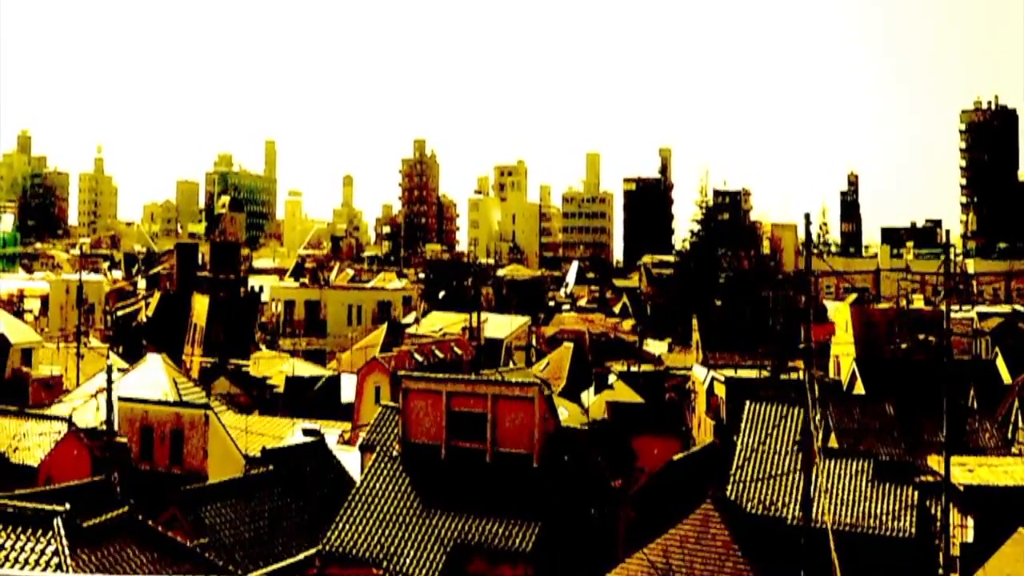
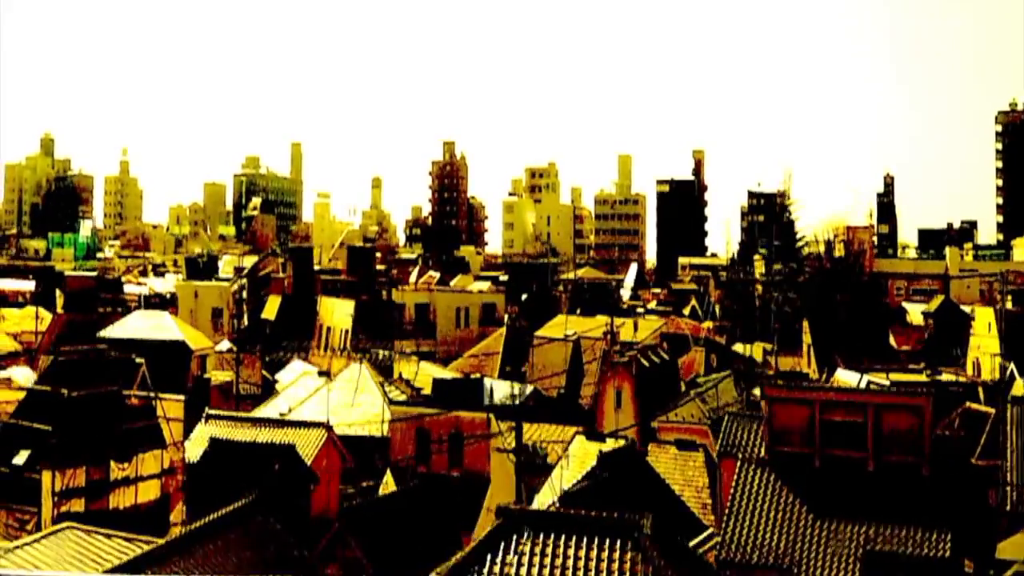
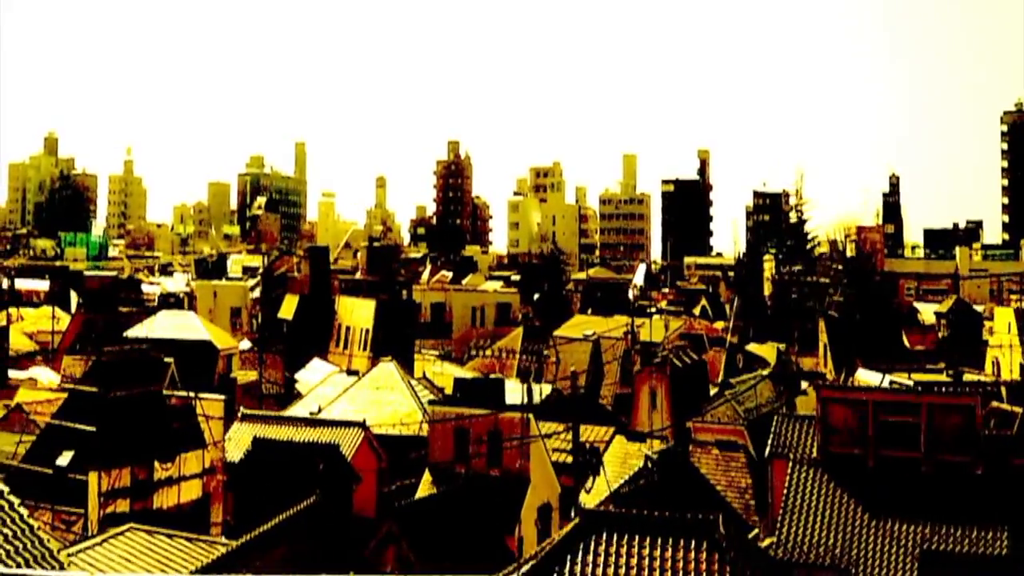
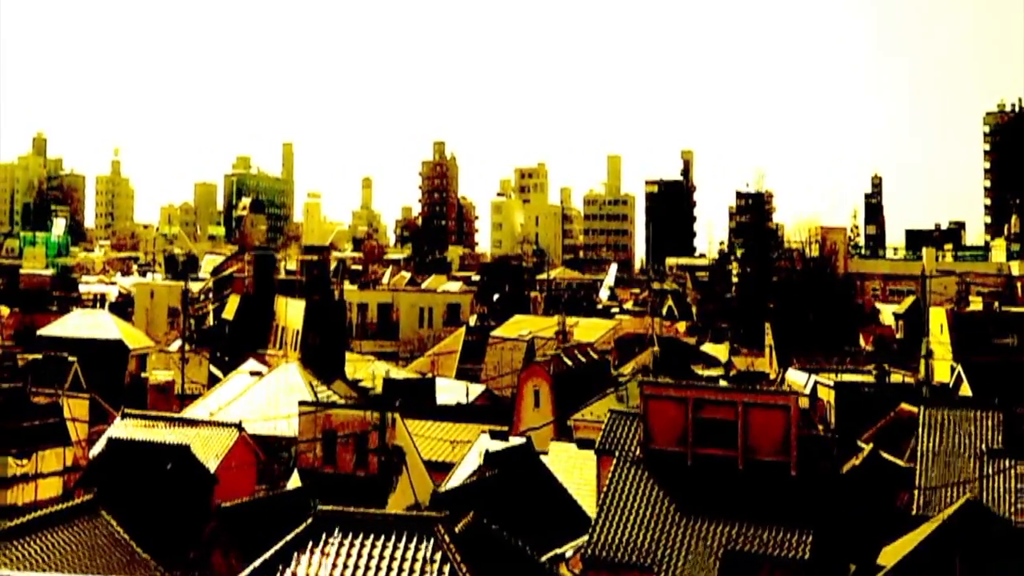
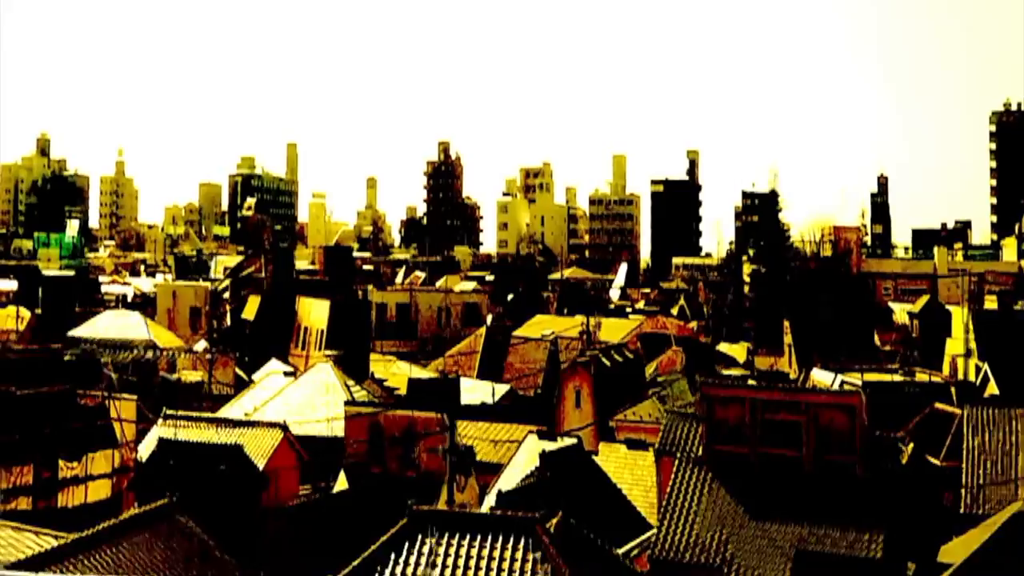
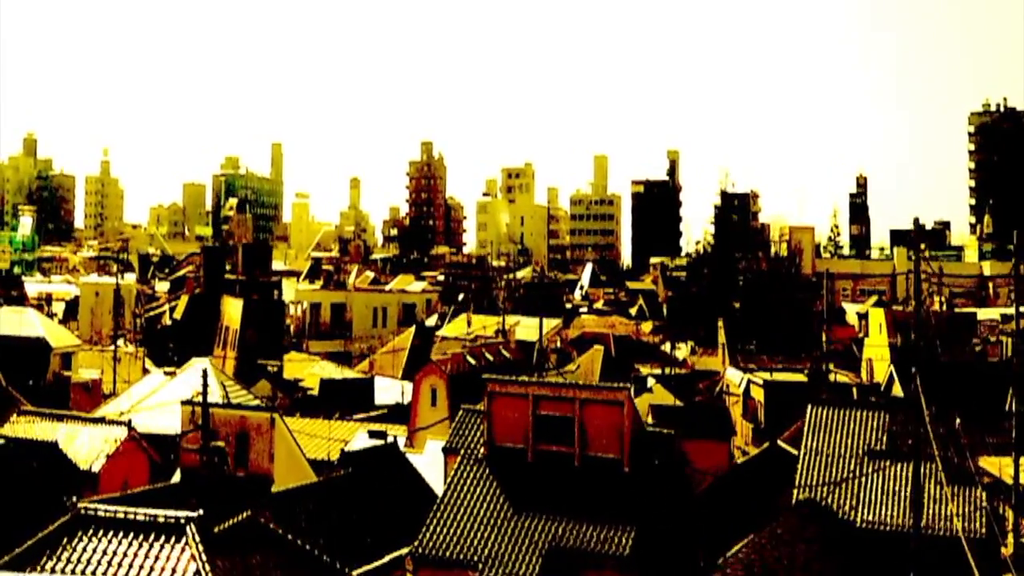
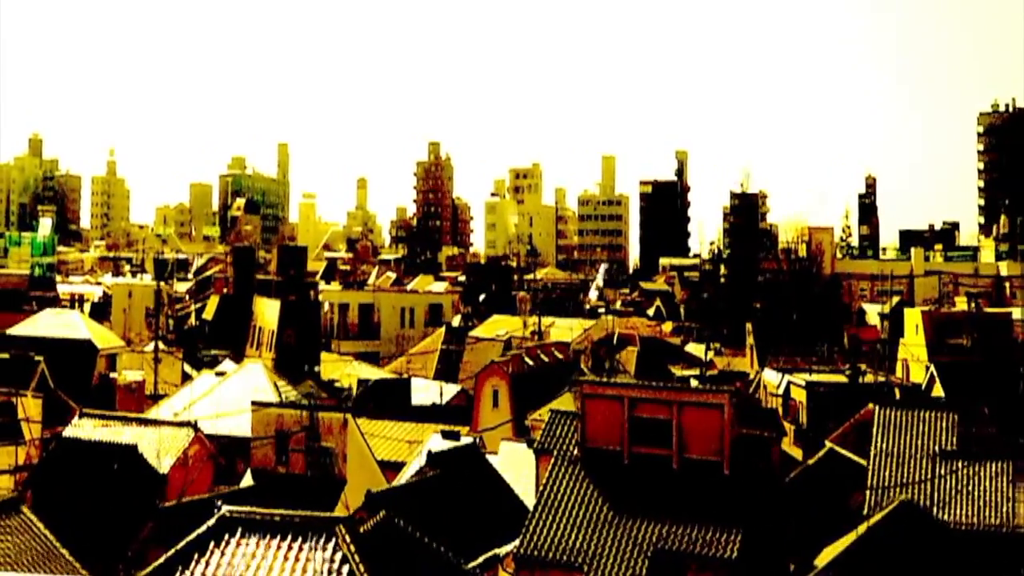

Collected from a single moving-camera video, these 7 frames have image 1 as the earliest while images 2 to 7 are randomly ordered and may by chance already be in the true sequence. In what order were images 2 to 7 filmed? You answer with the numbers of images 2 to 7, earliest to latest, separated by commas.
6, 7, 4, 5, 2, 3
